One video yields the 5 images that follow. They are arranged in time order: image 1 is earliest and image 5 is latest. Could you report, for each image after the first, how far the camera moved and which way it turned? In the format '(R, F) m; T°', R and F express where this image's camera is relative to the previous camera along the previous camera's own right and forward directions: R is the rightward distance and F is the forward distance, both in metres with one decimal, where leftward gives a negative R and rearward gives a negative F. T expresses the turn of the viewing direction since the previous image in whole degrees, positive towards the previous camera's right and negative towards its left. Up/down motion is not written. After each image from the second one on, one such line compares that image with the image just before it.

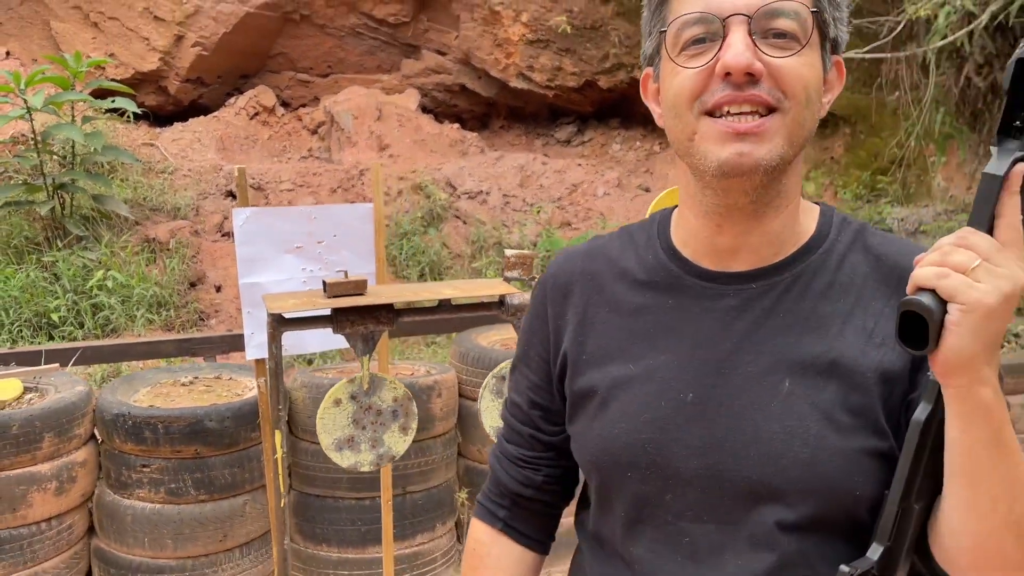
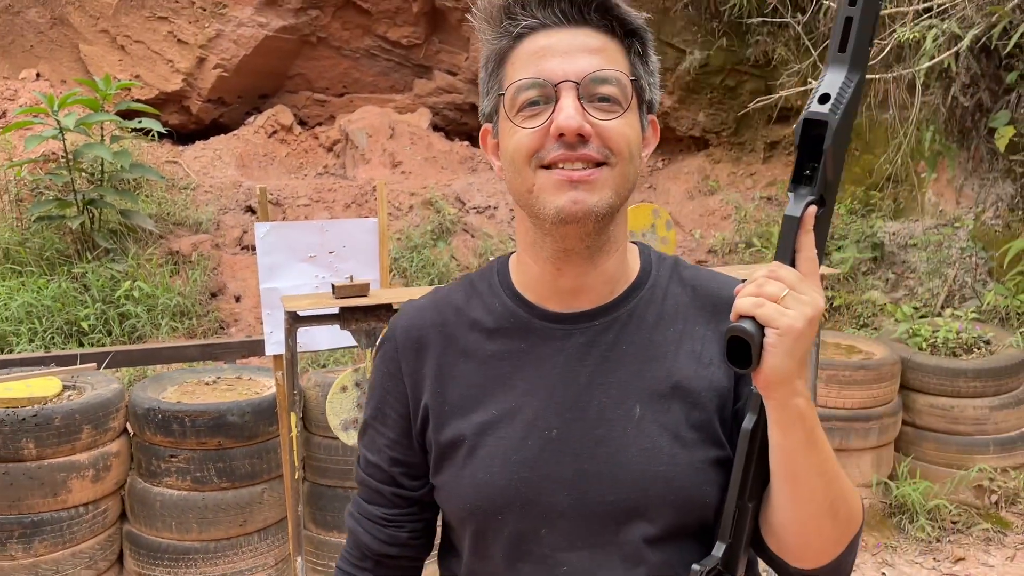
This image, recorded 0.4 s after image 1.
(+0.1, -0.2) m; -1°
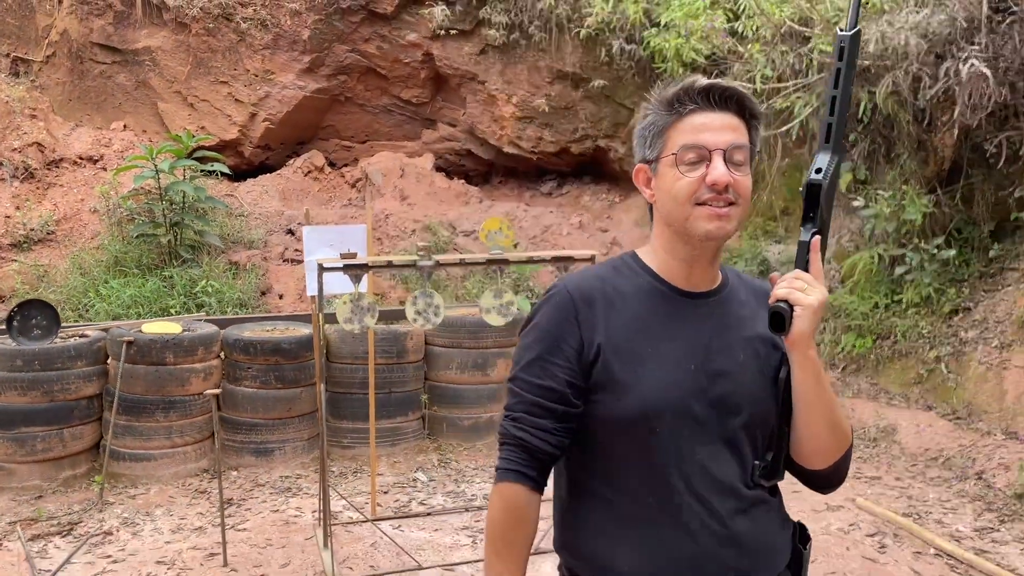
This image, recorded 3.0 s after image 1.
(+0.4, -1.7) m; -2°
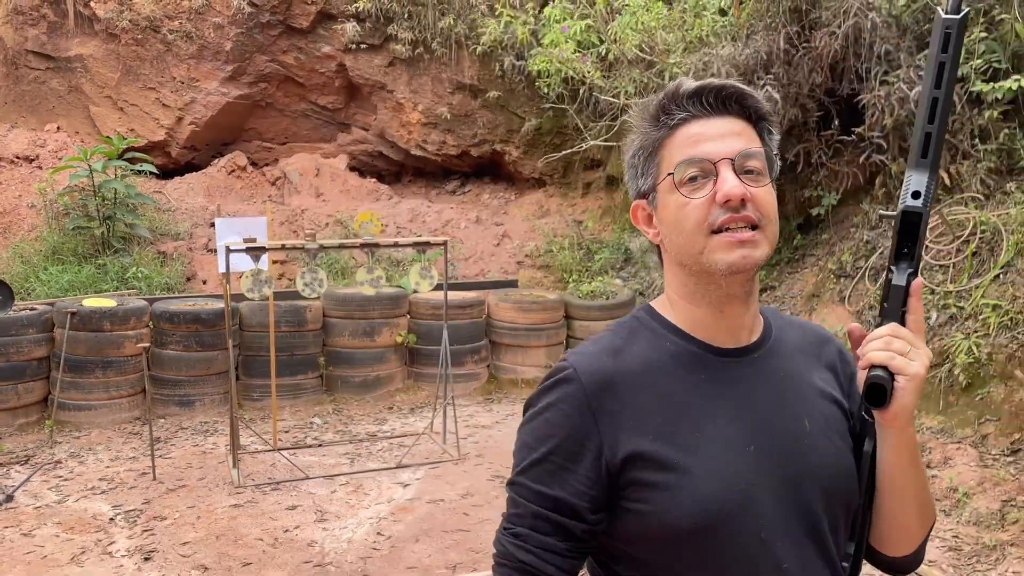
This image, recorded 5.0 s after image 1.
(+0.4, -1.1) m; +4°
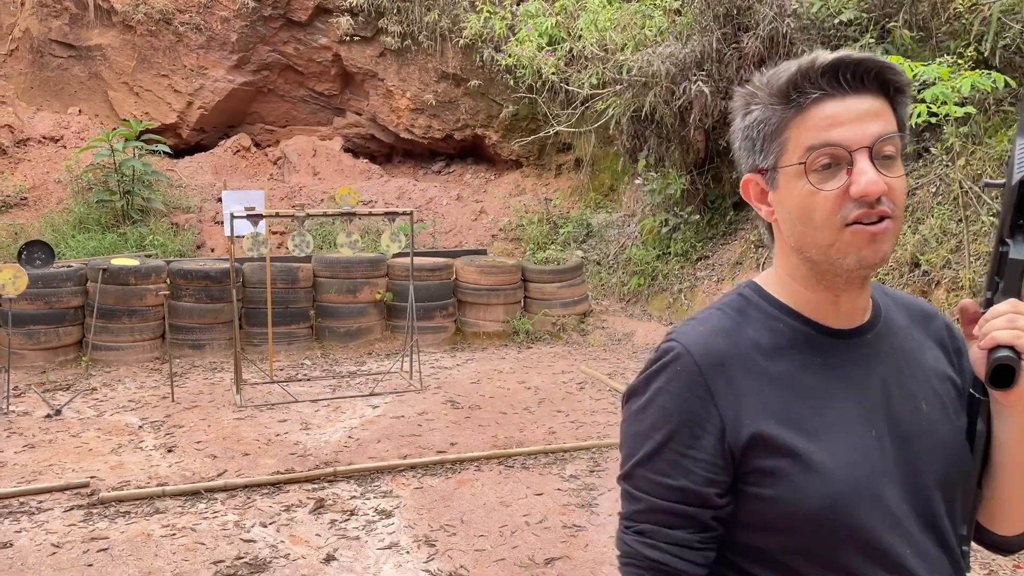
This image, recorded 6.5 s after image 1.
(+0.3, -1.0) m; 0°
